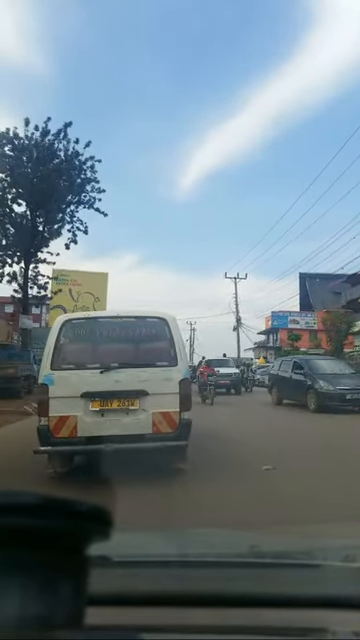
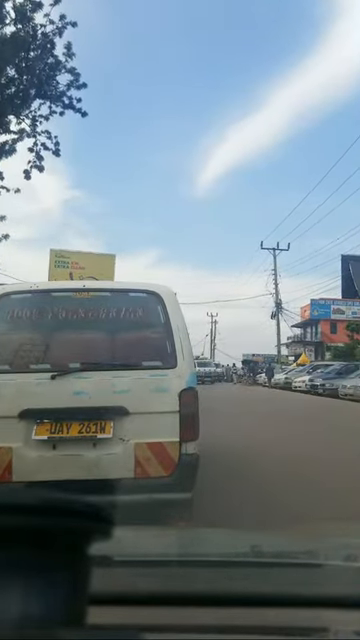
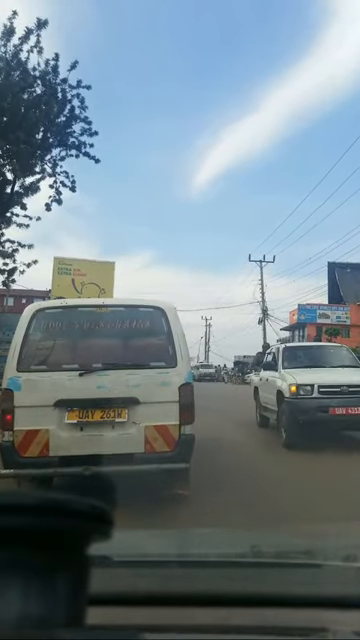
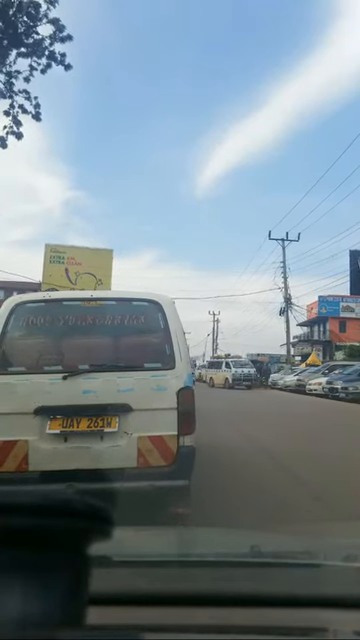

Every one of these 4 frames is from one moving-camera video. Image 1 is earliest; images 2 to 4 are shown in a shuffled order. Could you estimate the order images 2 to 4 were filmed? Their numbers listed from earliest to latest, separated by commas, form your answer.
3, 2, 4
